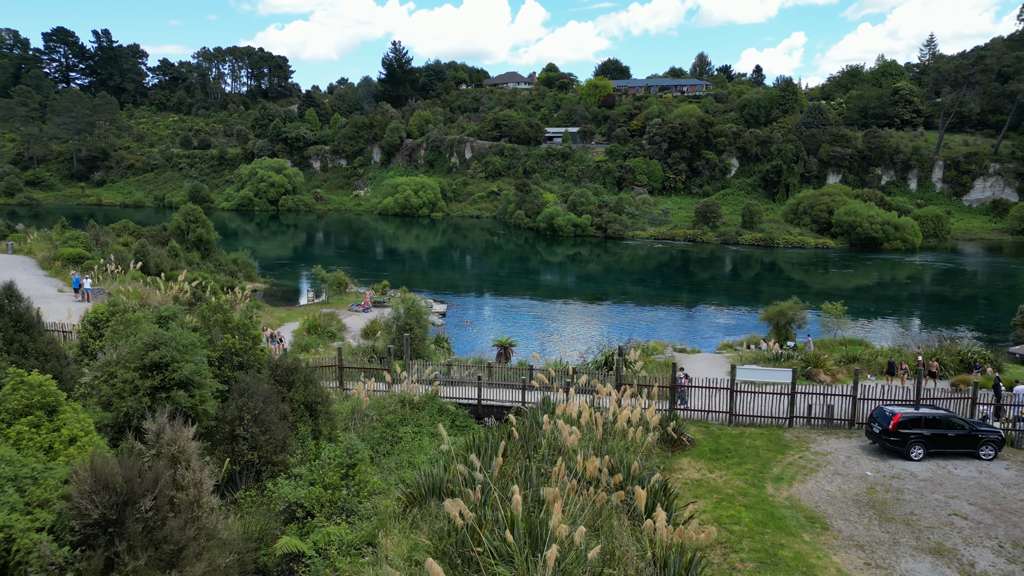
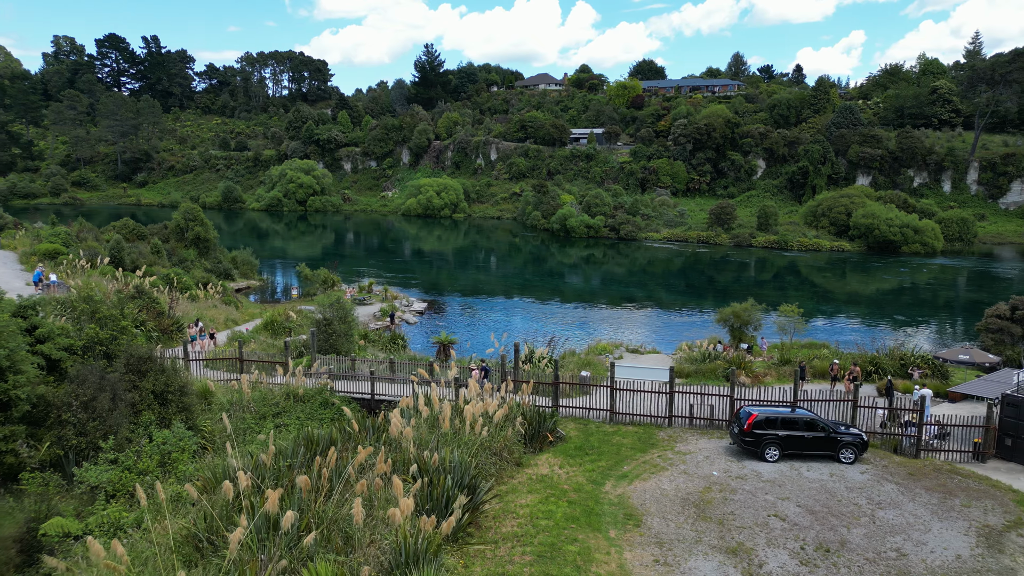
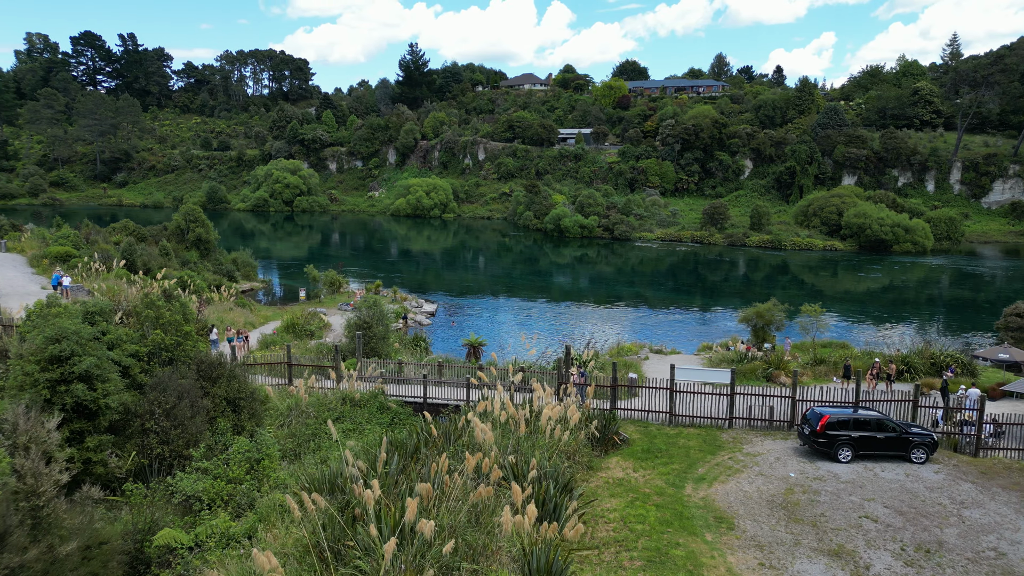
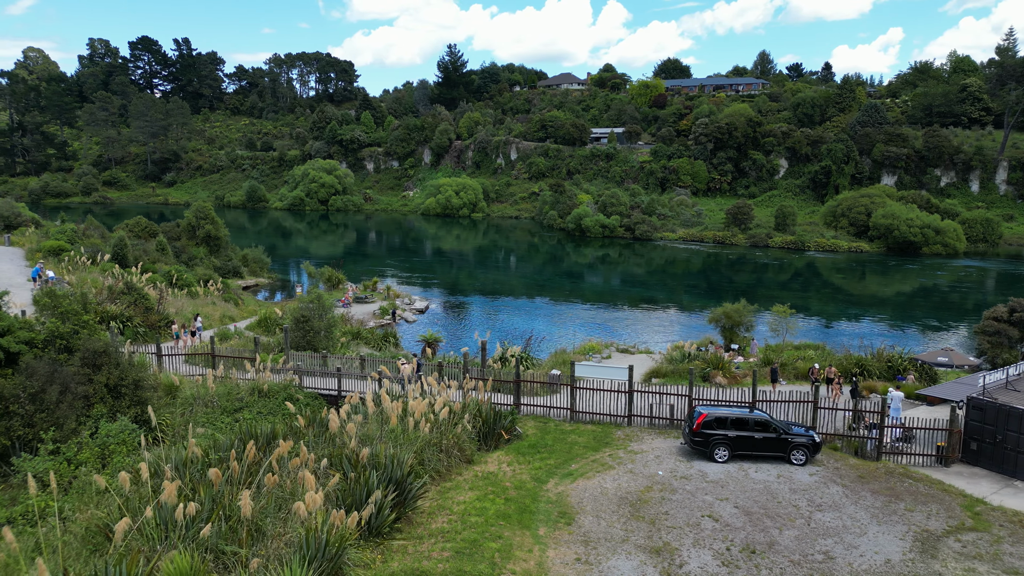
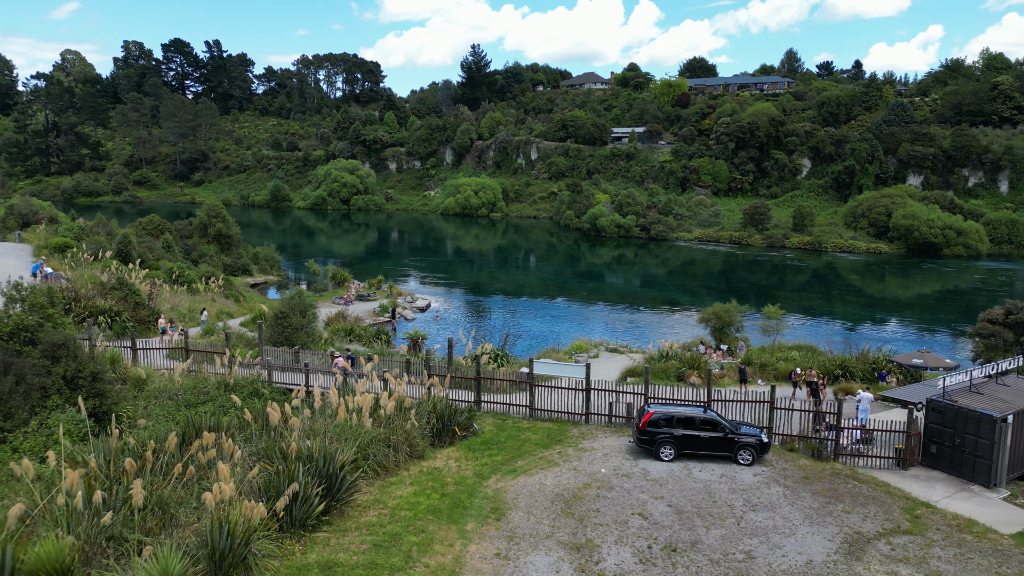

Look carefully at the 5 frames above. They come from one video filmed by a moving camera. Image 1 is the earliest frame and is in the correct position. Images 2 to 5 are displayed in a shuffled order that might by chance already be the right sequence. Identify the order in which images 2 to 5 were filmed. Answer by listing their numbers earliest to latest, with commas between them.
3, 2, 4, 5
